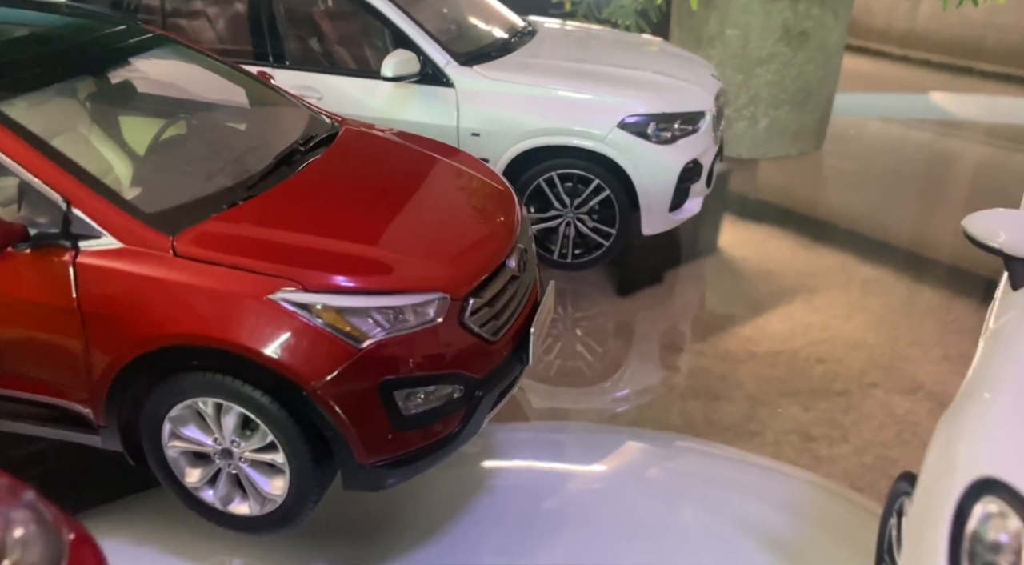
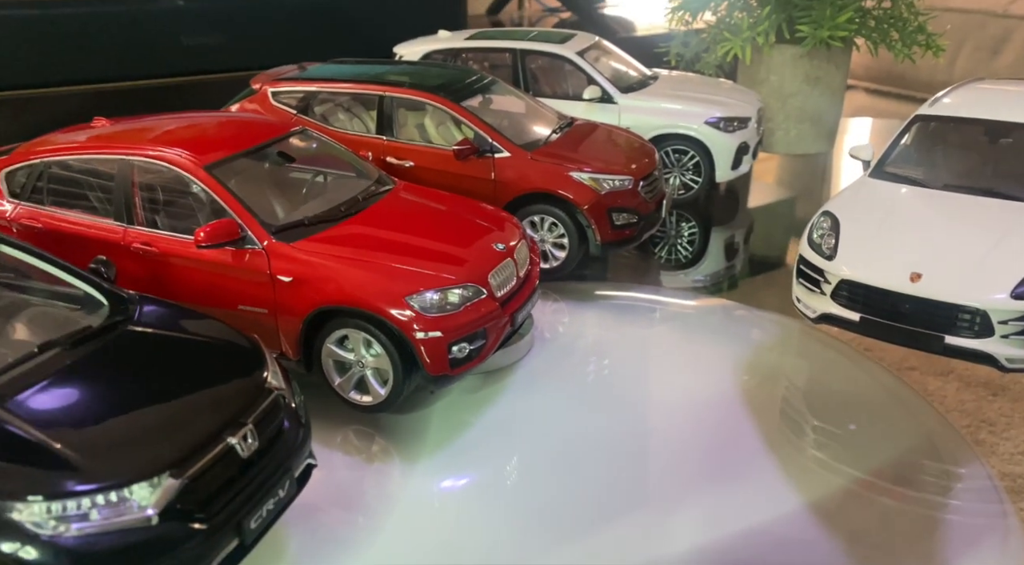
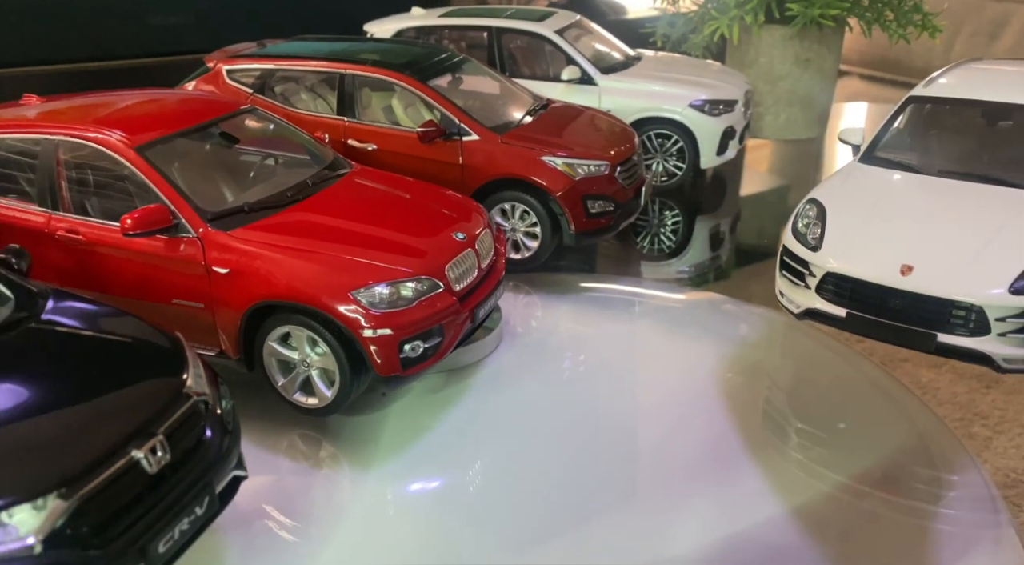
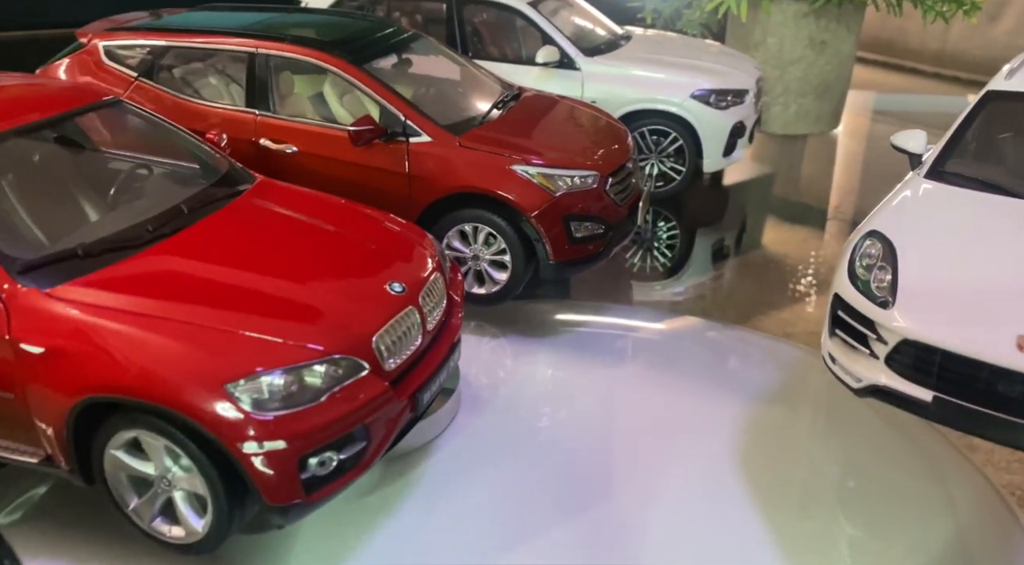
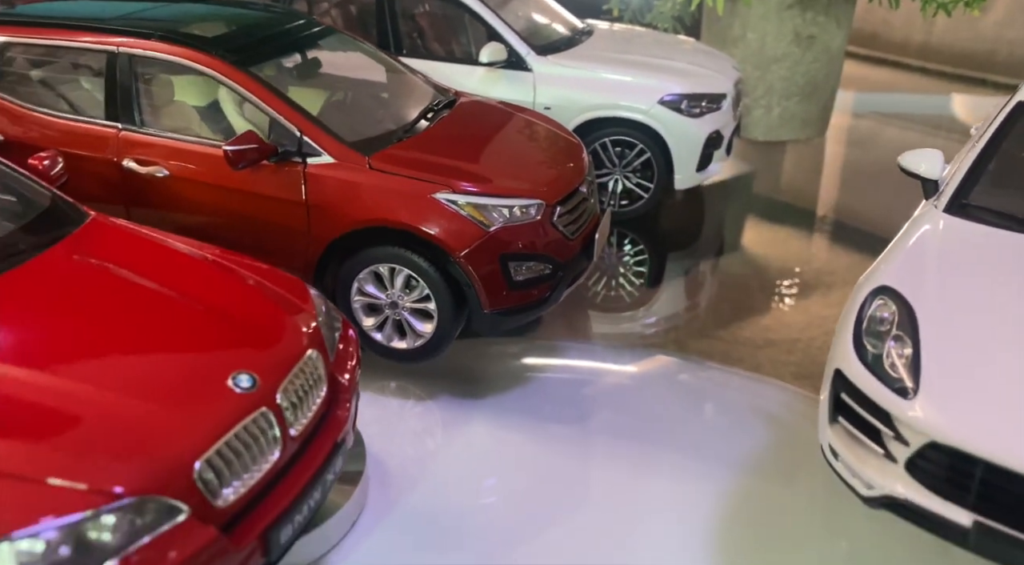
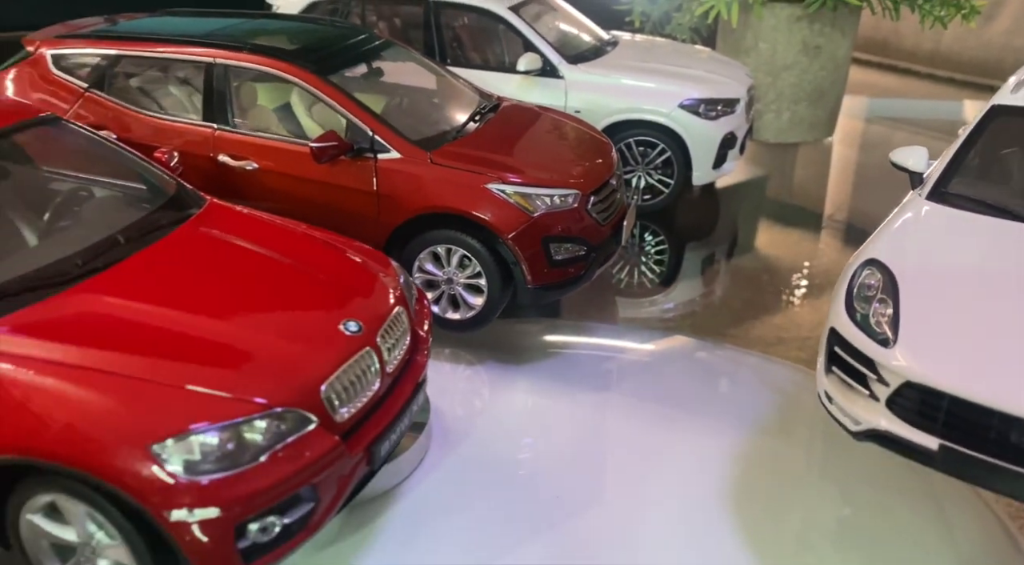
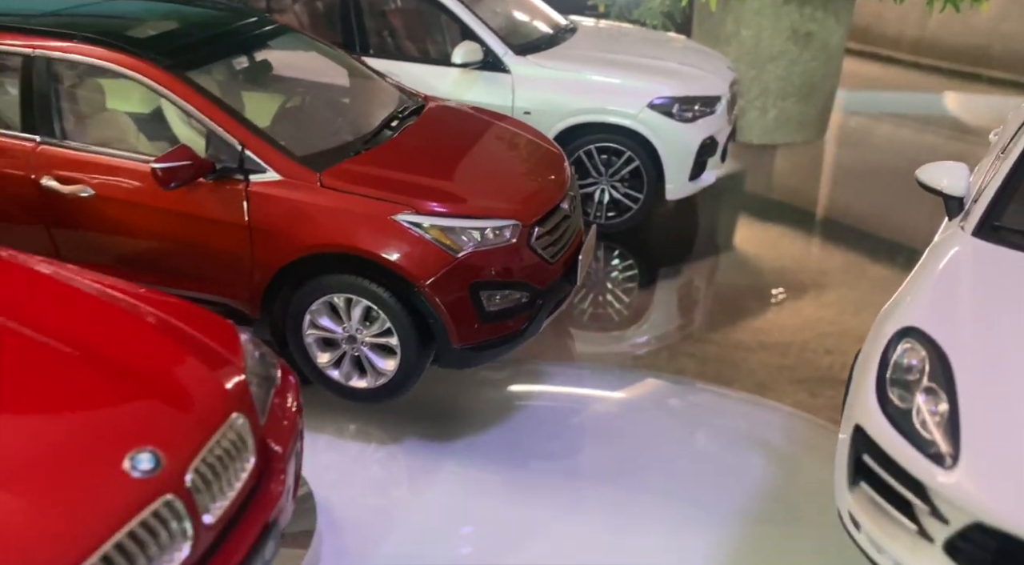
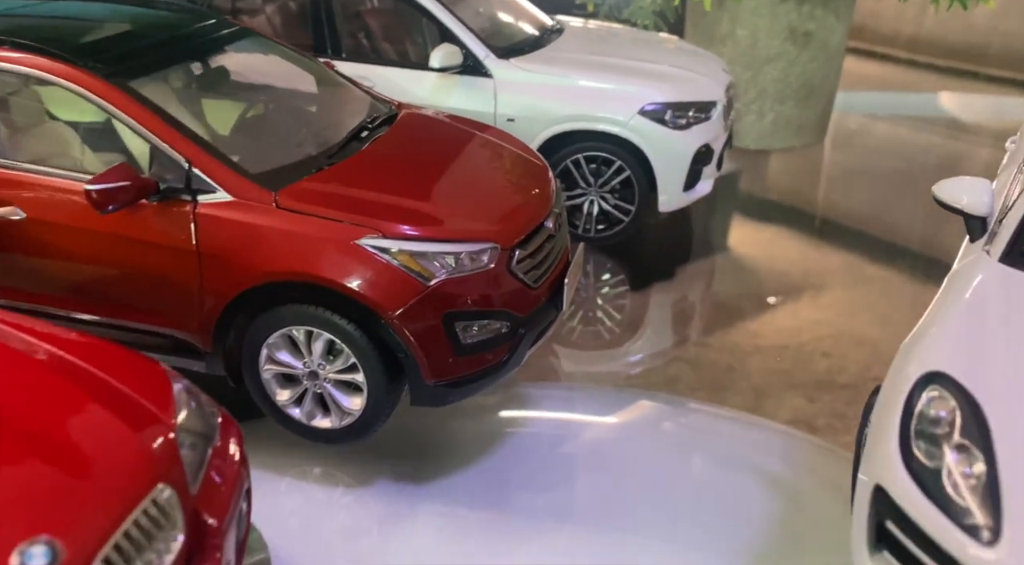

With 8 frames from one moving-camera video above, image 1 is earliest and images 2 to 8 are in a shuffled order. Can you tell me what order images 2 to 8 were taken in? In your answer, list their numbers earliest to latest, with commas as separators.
8, 7, 5, 6, 4, 3, 2
